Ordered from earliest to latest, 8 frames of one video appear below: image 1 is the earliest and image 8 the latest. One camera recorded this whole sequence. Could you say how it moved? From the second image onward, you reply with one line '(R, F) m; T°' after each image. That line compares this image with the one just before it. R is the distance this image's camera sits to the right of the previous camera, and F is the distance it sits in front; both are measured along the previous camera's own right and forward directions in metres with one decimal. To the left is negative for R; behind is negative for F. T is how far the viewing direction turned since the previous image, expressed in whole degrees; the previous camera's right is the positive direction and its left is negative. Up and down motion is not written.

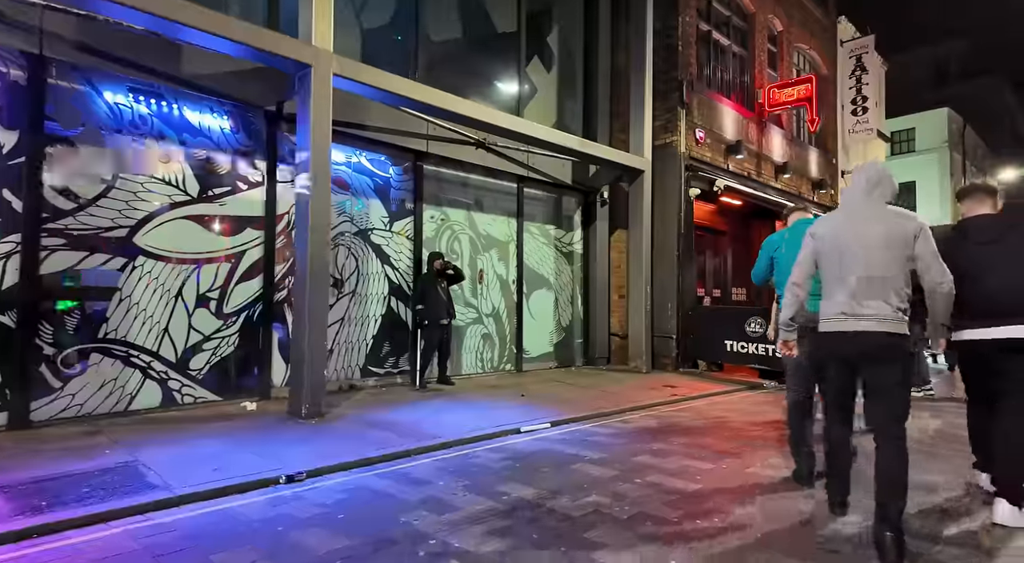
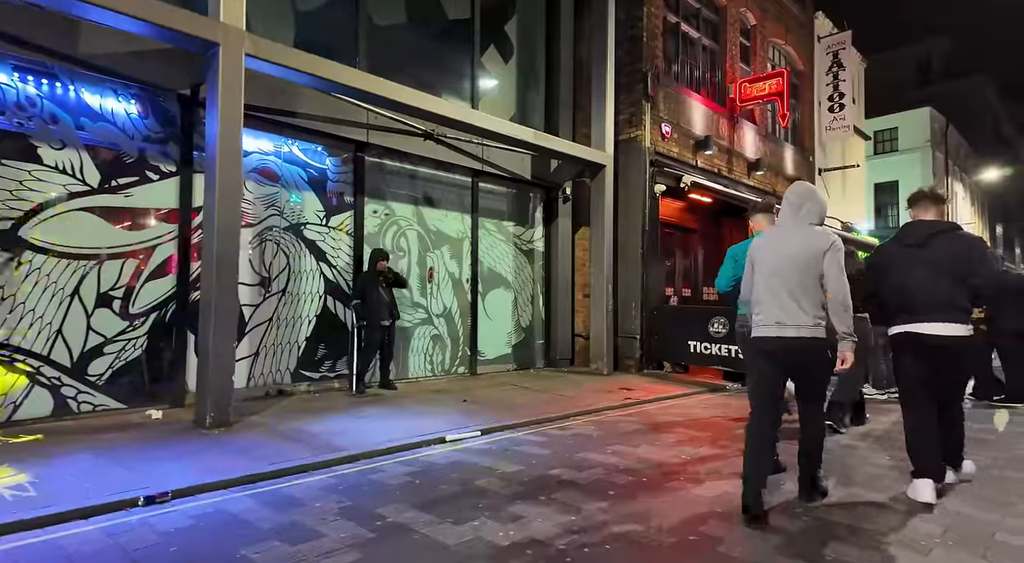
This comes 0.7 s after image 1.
(+0.6, +0.4) m; +1°
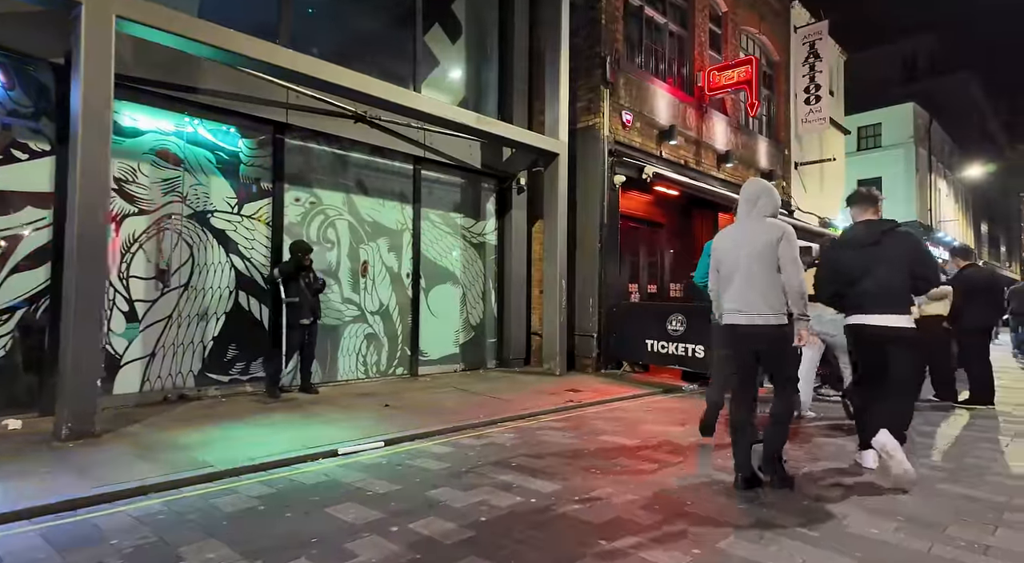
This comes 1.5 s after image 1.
(+0.7, +0.6) m; +1°
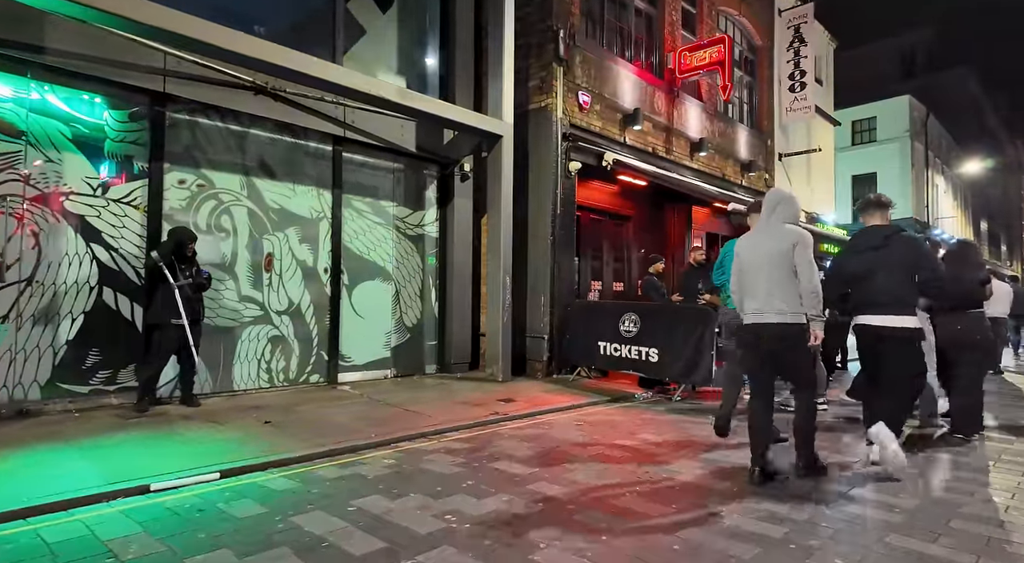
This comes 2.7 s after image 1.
(+0.9, +1.0) m; 0°
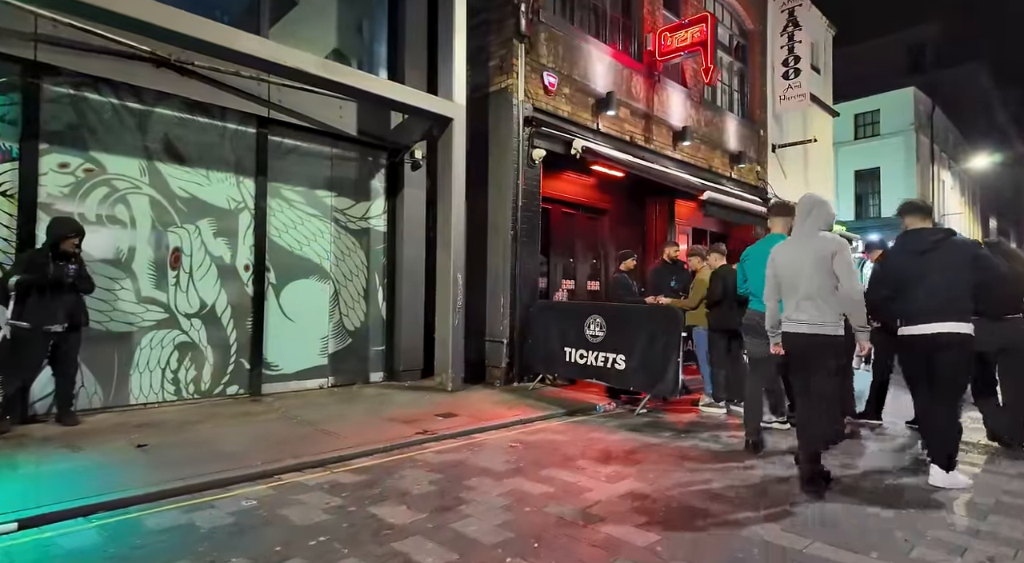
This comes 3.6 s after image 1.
(+0.7, +0.9) m; 0°
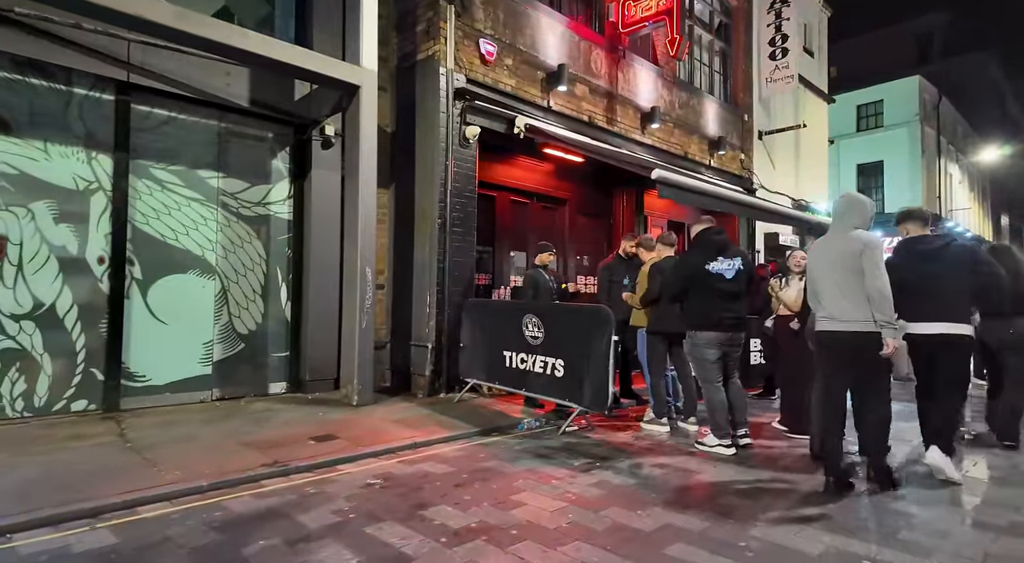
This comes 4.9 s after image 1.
(+1.1, +1.2) m; -1°
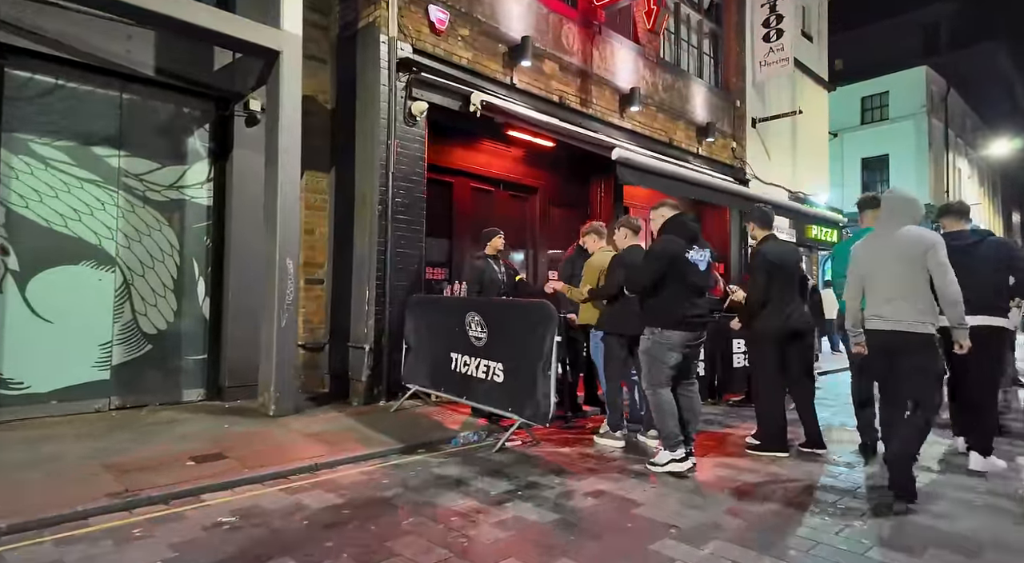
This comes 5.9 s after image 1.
(+0.7, +0.9) m; -1°
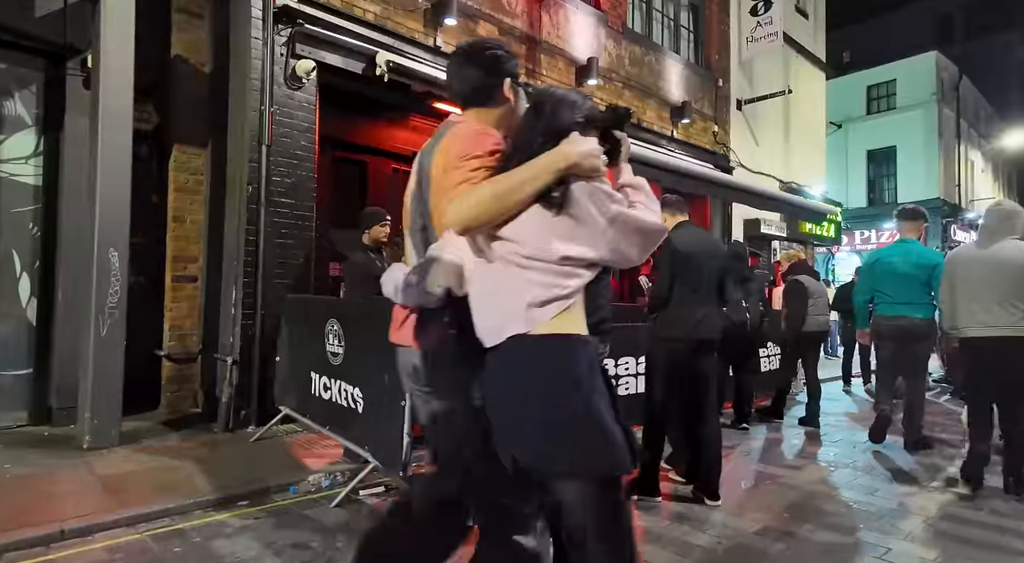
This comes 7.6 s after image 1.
(+1.0, +1.3) m; -1°
